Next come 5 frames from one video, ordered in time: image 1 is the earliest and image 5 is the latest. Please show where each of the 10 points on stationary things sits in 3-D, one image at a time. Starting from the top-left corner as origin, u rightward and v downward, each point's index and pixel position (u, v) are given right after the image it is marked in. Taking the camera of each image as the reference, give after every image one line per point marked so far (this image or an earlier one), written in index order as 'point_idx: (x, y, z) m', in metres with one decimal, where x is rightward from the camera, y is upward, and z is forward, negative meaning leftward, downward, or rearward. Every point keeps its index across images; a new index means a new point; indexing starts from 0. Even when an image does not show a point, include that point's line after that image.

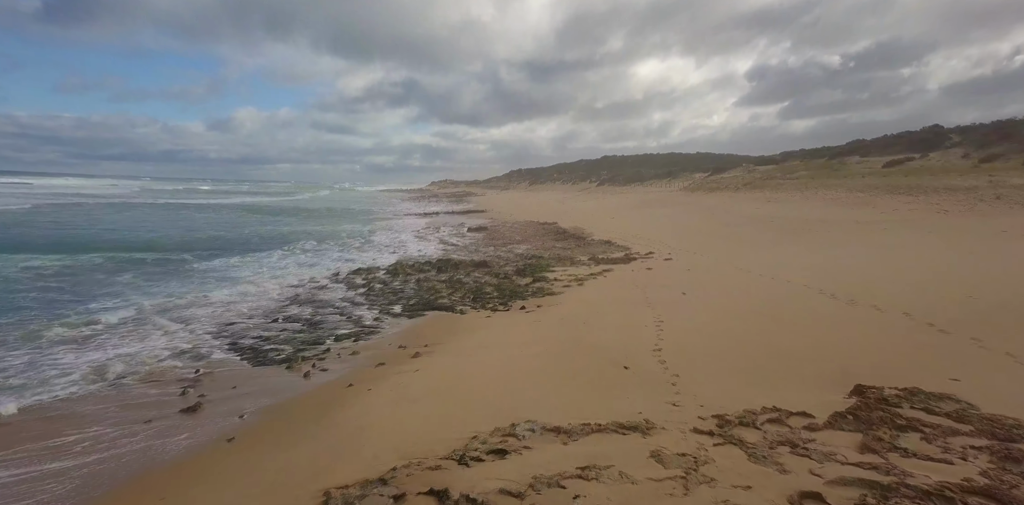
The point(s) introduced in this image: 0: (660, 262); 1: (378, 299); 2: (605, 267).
0: (+3.5, -0.2, +12.2) m
1: (-2.6, -0.9, +9.6) m
2: (+2.3, -0.4, +12.2) m
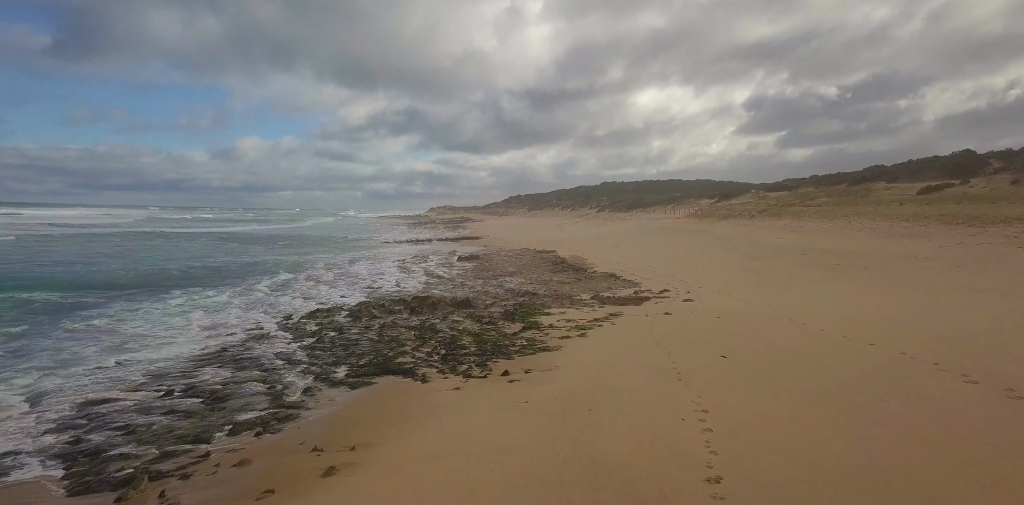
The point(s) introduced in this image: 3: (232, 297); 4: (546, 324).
0: (+3.3, -1.0, +10.0) m
1: (-2.8, -1.6, +7.5) m
2: (+2.0, -1.1, +10.1) m
3: (-7.0, -1.1, +12.5) m
4: (+0.6, -1.3, +9.1) m
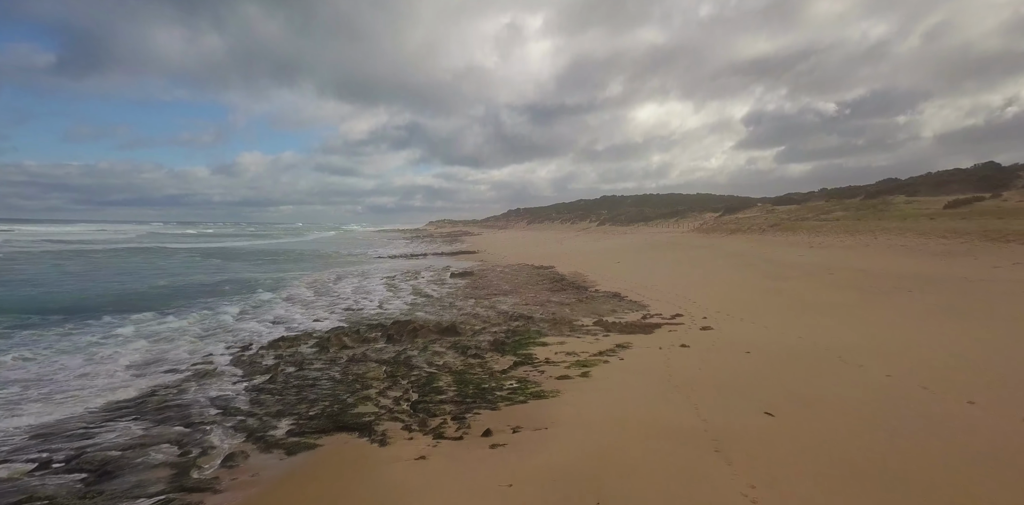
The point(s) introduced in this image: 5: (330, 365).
0: (+3.1, -1.4, +8.7) m
1: (-3.0, -1.8, +6.1) m
2: (+1.9, -1.5, +8.8) m
3: (-7.2, -1.5, +11.2) m
4: (+0.4, -1.6, +7.8) m
5: (-2.8, -1.8, +8.0) m
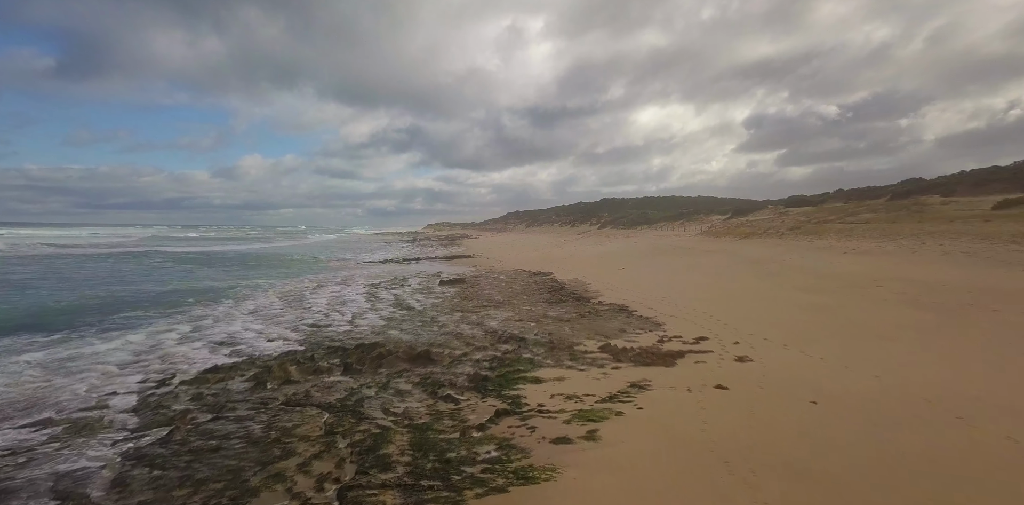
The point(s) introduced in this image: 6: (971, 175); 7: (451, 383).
0: (+2.9, -1.5, +6.8) m
1: (-3.2, -2.0, +4.2) m
2: (+1.6, -1.7, +6.9) m
3: (-7.4, -1.7, +9.3) m
4: (+0.2, -1.8, +5.9) m
5: (-3.0, -1.9, +6.1) m
6: (+17.6, +3.0, +19.1) m
7: (-0.8, -1.8, +6.9) m
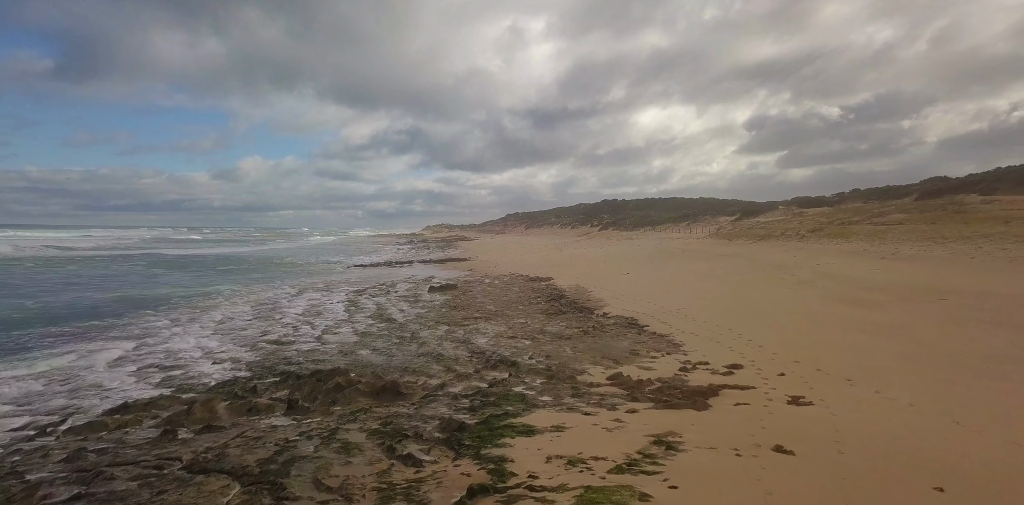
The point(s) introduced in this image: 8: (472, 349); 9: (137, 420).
0: (+2.7, -1.6, +5.1) m
1: (-3.4, -2.1, +2.6) m
2: (+1.5, -1.8, +5.2) m
3: (-7.5, -1.8, +7.6) m
4: (+0.1, -1.9, +4.2) m
5: (-3.2, -2.0, +4.4) m
6: (+17.4, +2.8, +17.5) m
7: (-1.0, -1.9, +5.2) m
8: (-0.7, -1.7, +9.0) m
9: (-4.4, -2.0, +6.0) m
